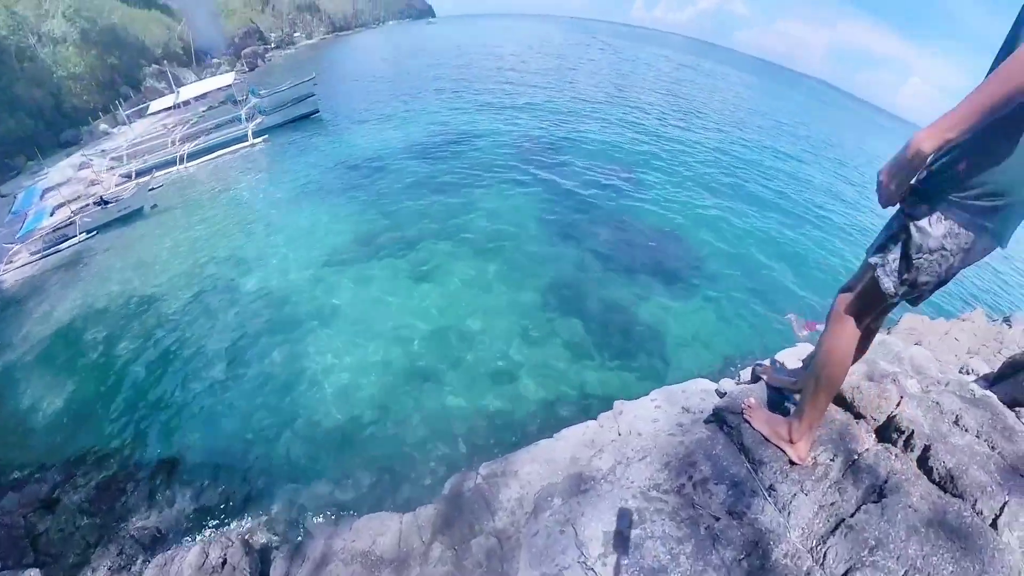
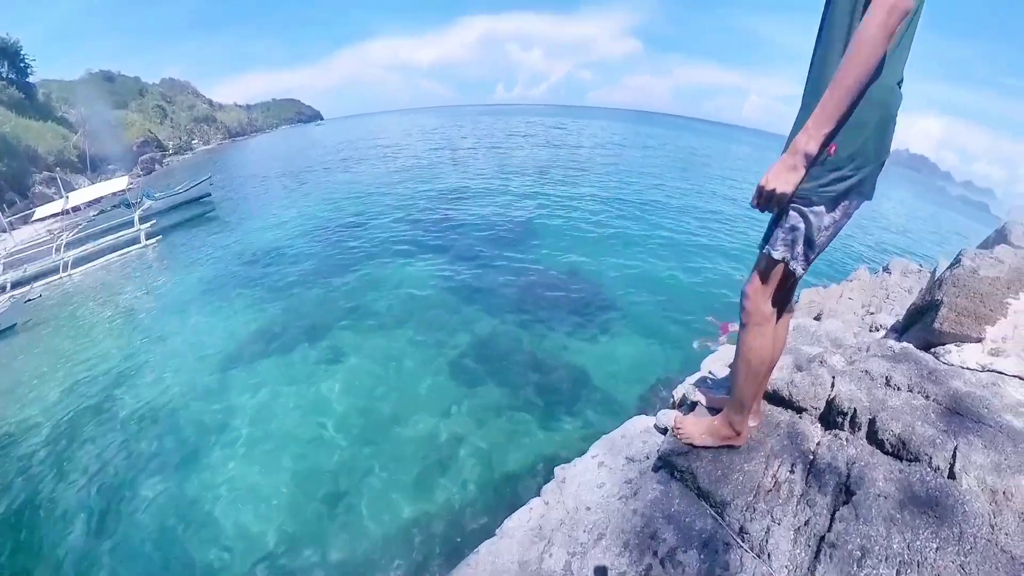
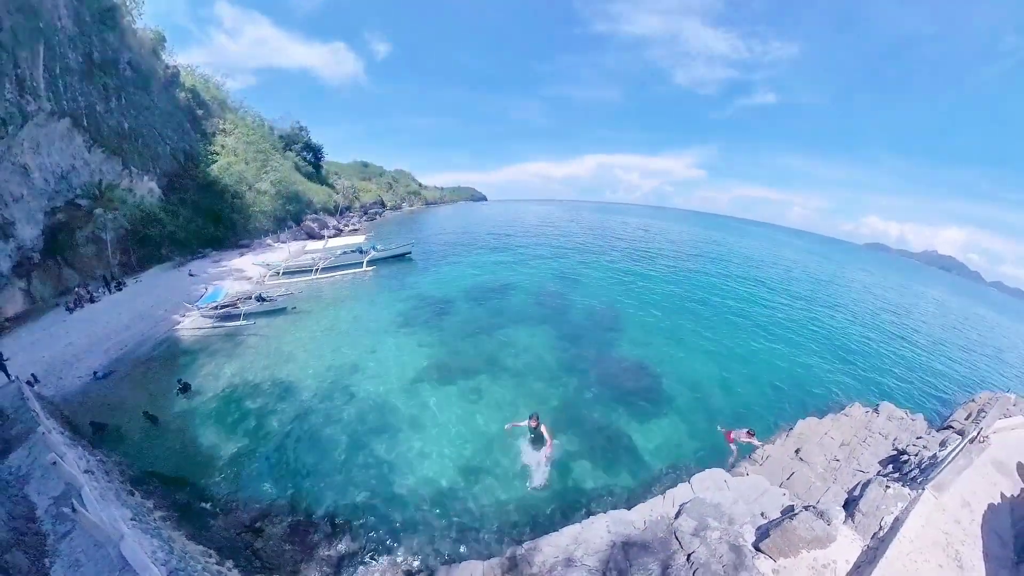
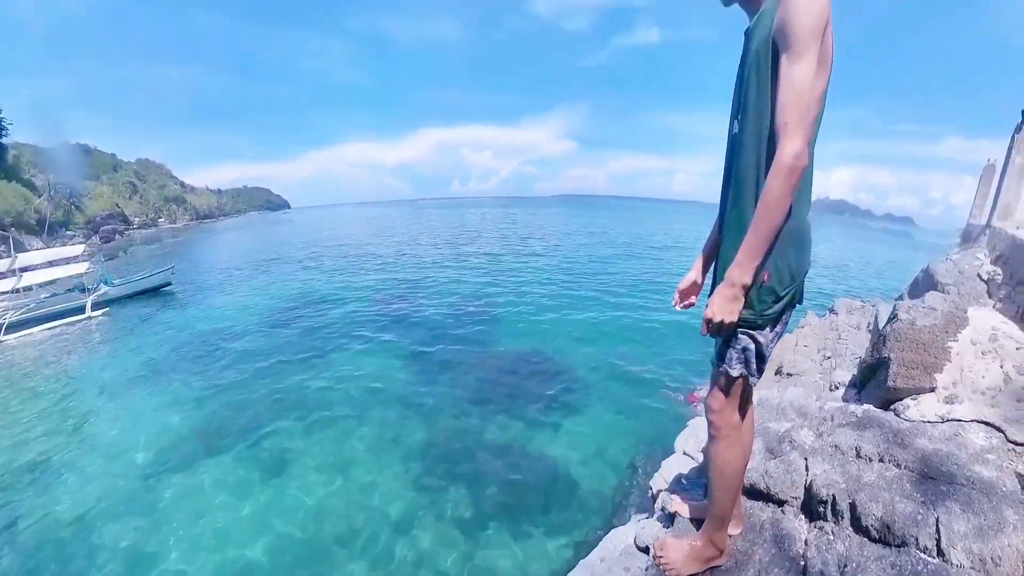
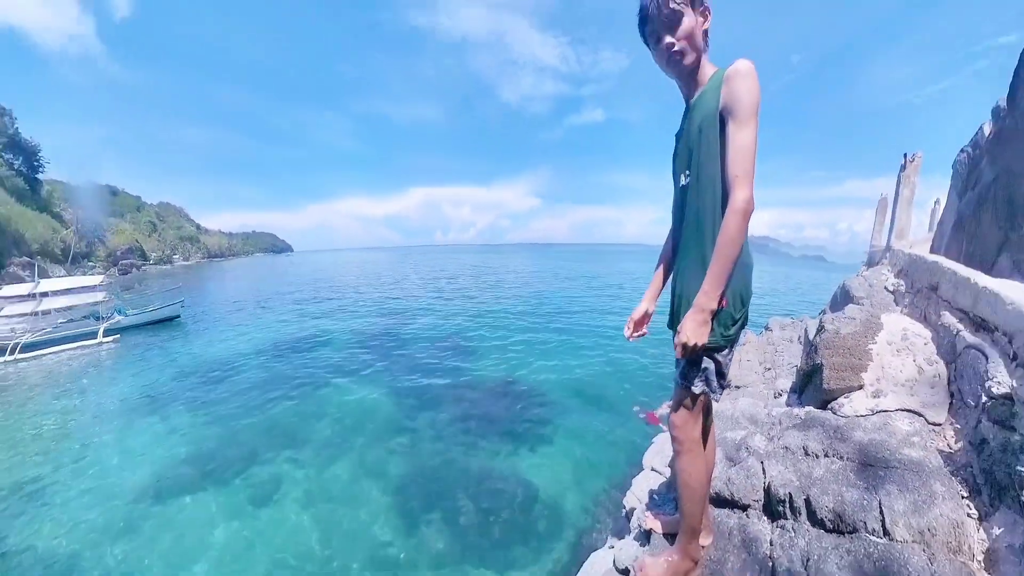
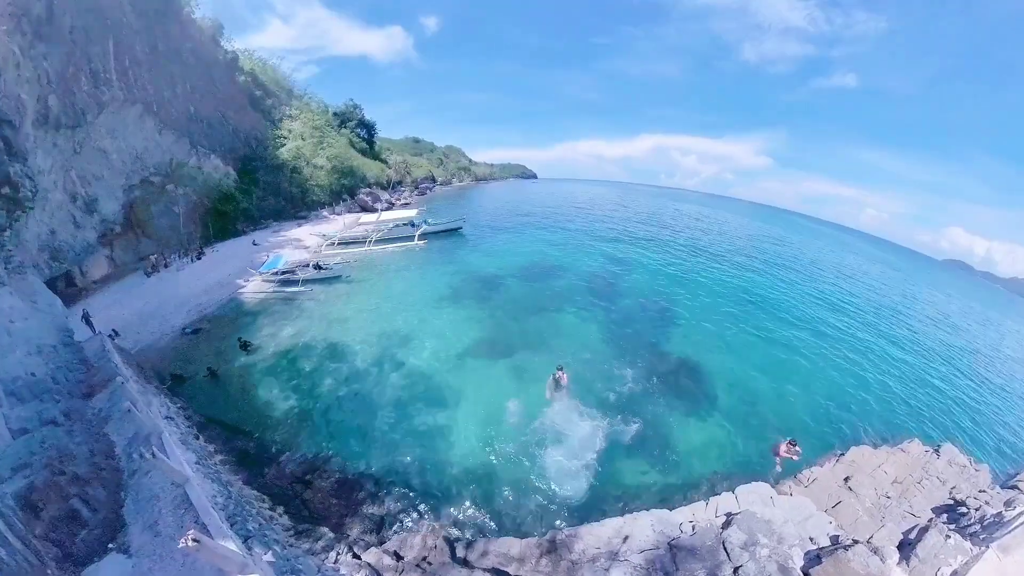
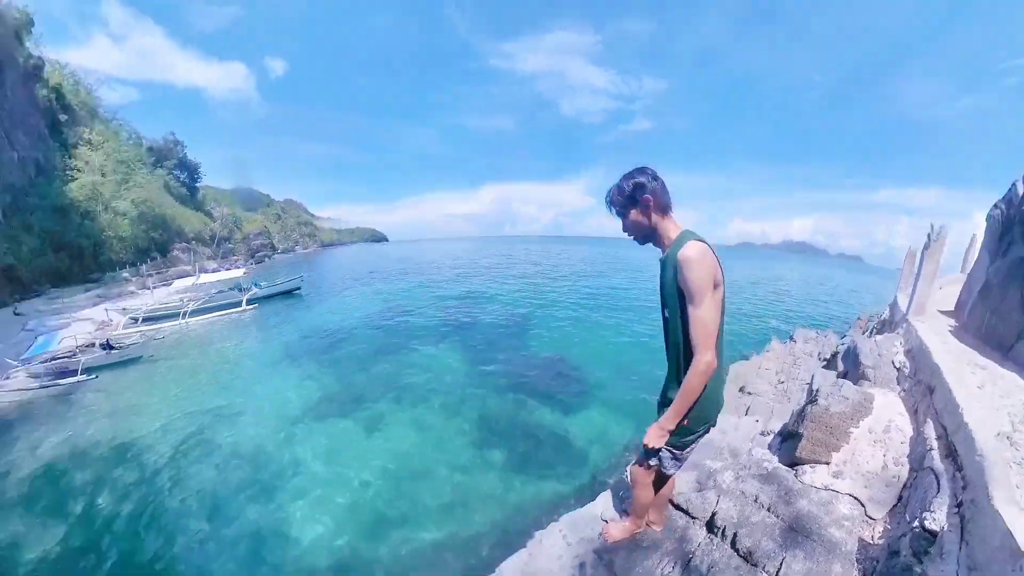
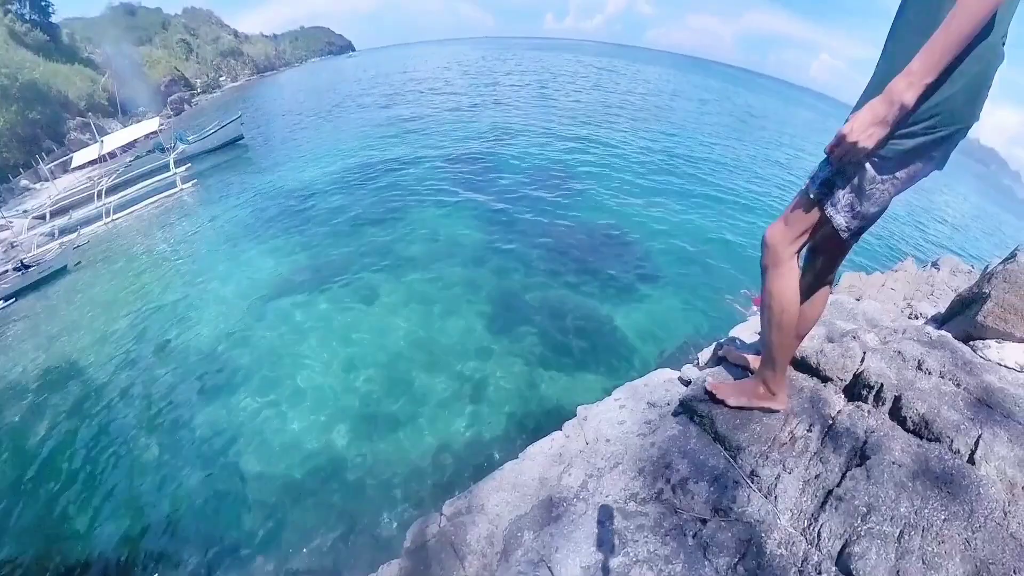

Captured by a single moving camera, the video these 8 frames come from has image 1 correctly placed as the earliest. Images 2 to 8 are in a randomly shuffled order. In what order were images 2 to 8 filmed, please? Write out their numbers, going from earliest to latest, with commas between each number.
8, 2, 4, 5, 7, 3, 6
